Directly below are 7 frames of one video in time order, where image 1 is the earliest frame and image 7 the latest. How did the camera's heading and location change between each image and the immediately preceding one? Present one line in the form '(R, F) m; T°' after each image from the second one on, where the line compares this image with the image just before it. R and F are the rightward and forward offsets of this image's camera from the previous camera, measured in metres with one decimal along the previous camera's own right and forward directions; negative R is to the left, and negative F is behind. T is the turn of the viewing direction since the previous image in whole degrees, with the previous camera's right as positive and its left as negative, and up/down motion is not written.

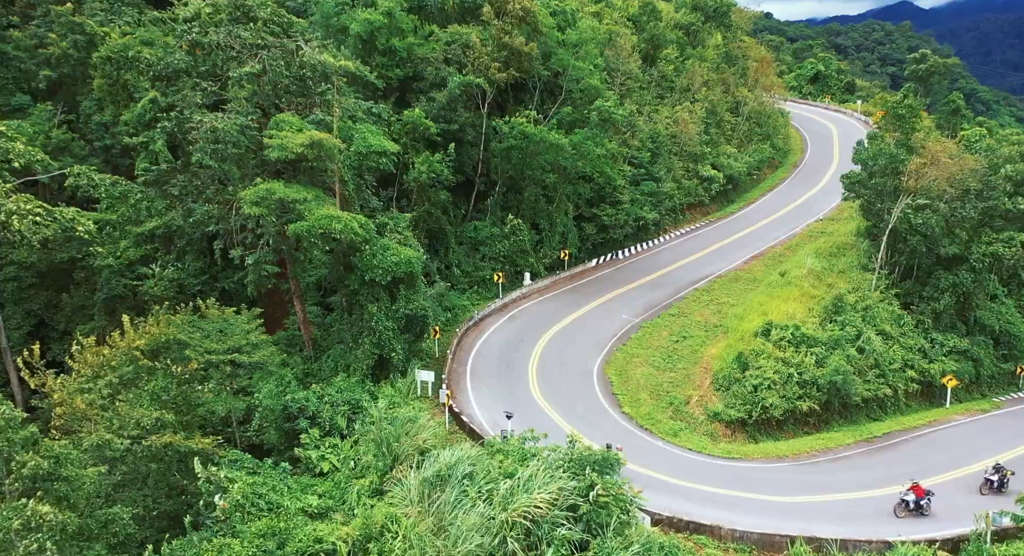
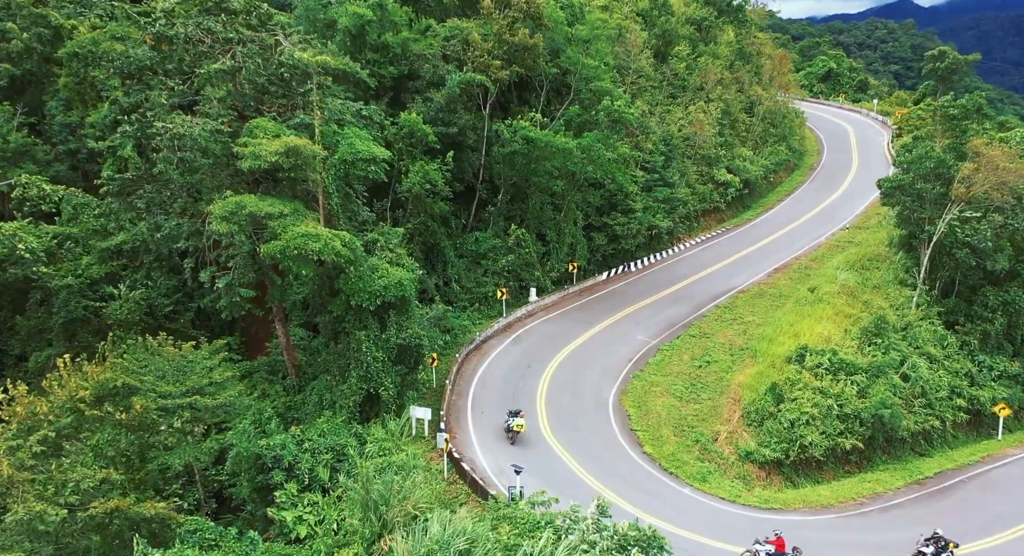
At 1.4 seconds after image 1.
(-0.2, +2.8) m; 0°
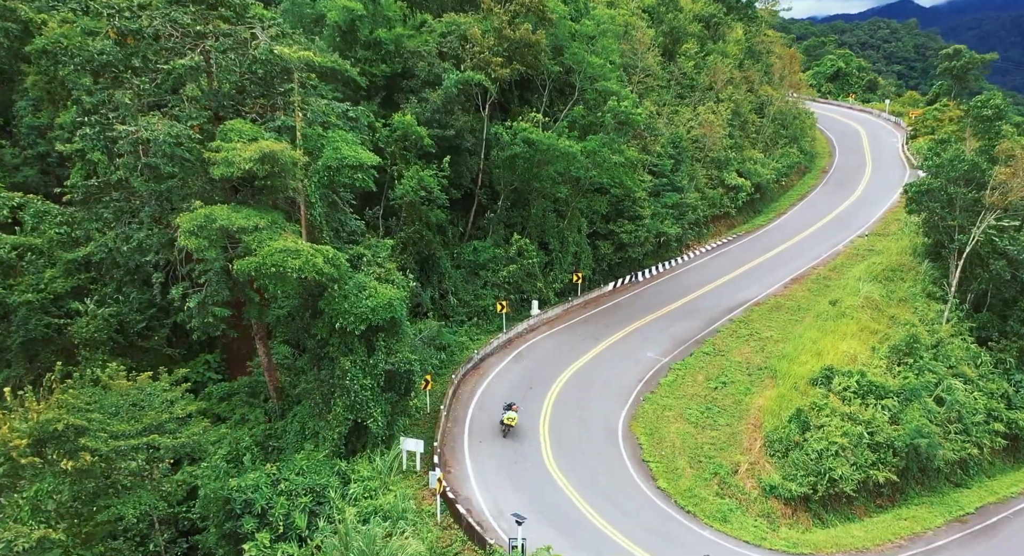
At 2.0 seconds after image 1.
(0.0, +2.0) m; 0°
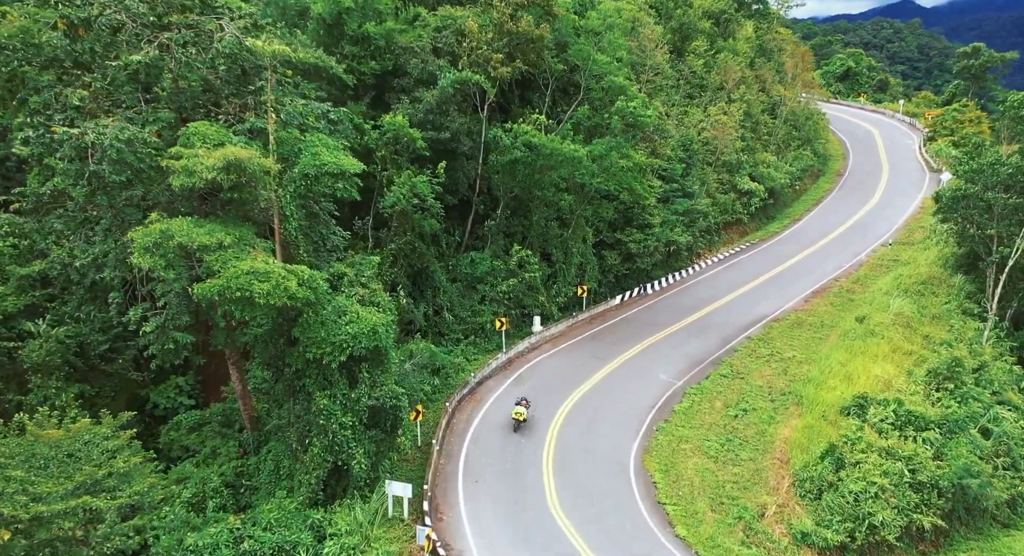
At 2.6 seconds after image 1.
(0.0, +2.2) m; 0°
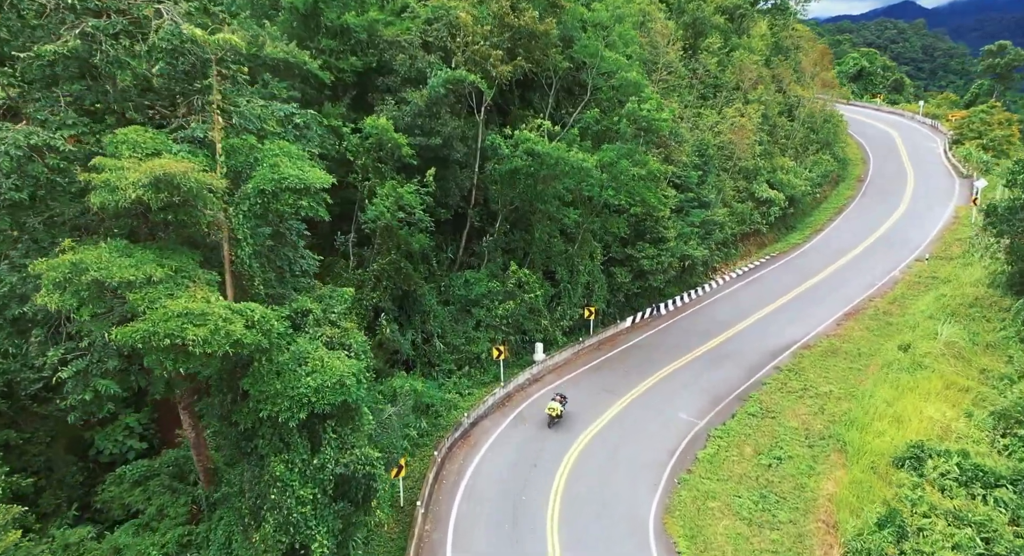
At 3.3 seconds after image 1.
(0.0, +3.1) m; 0°
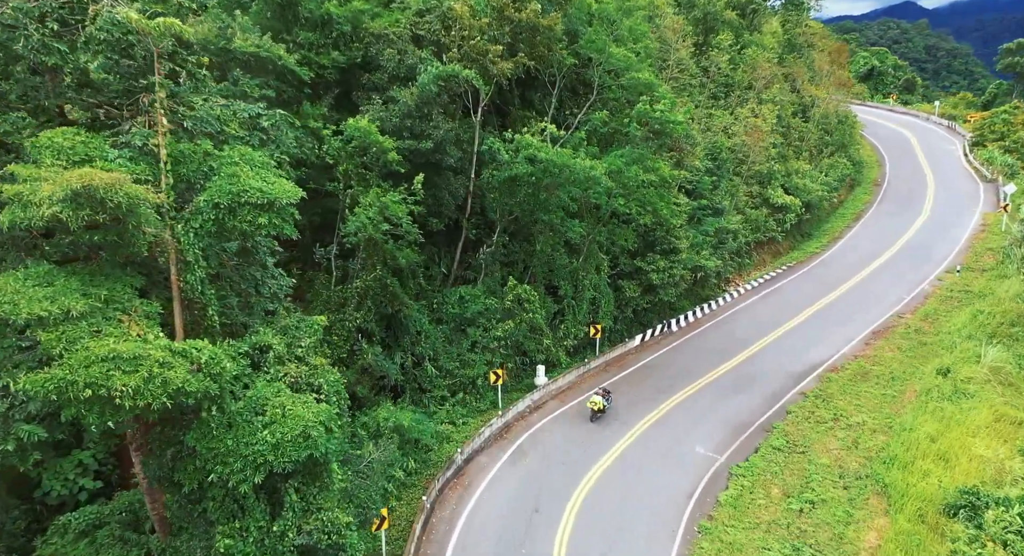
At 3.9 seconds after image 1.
(0.0, +2.2) m; 0°
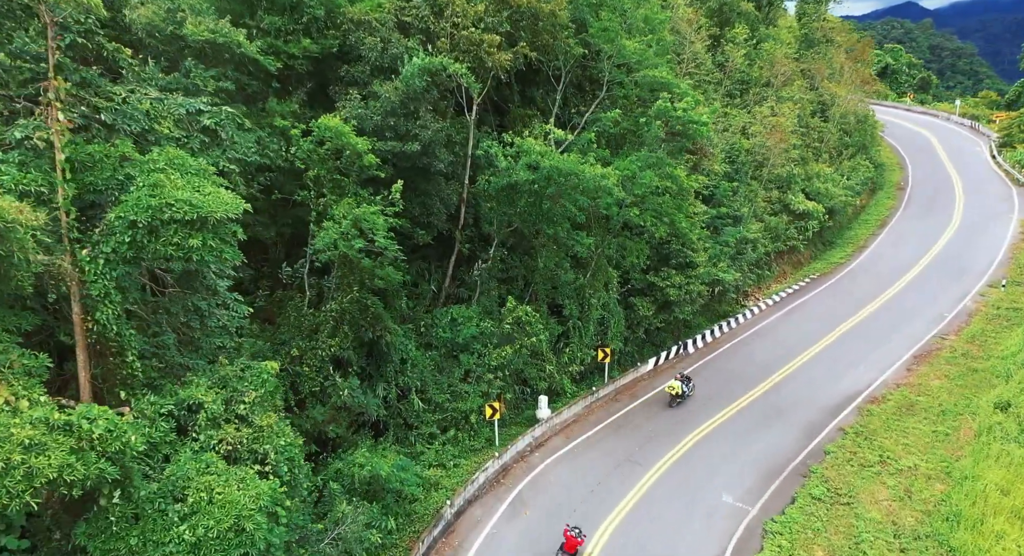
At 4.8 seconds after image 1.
(0.0, +2.7) m; 0°
